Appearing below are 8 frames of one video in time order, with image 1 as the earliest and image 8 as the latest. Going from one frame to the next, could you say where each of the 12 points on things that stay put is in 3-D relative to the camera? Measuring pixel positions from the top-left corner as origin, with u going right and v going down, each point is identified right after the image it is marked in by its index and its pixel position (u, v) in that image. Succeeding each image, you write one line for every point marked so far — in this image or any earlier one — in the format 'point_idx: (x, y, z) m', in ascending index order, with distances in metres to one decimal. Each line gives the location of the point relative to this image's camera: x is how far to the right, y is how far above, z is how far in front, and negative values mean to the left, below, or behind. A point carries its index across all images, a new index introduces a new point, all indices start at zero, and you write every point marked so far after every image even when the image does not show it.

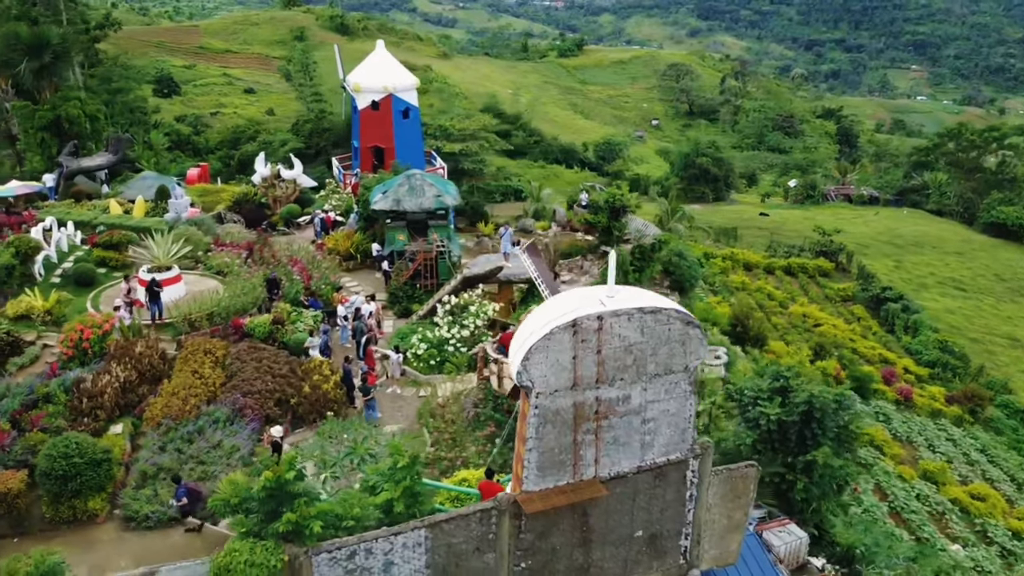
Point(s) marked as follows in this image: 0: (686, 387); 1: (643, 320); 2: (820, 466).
0: (+2.2, -1.3, +10.4) m
1: (+1.6, -0.4, +9.8) m
2: (+5.2, -3.1, +14.2) m
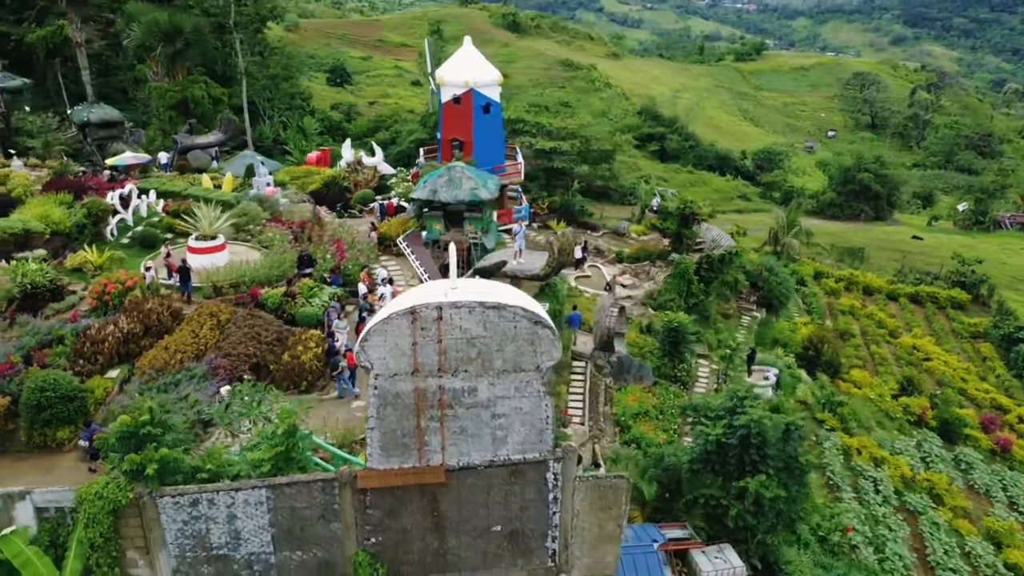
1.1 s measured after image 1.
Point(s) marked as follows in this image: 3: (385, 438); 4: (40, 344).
0: (+0.3, -1.3, +10.4) m
1: (-0.3, -0.3, +9.9) m
2: (+3.9, -3.4, +13.5) m
3: (-1.6, -1.9, +10.4) m
4: (-9.3, -1.1, +16.1) m
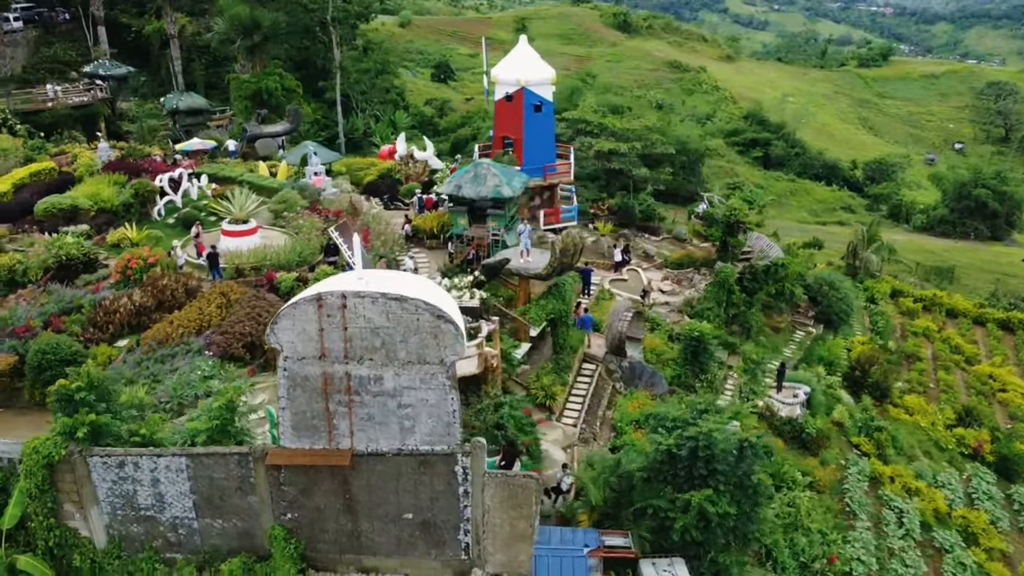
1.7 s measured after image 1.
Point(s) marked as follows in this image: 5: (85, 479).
0: (-0.9, -1.2, +10.6) m
1: (-1.6, -0.2, +10.2) m
2: (+2.9, -3.6, +13.2) m
3: (-2.9, -1.7, +10.8) m
4: (-9.7, -0.5, +17.4) m
5: (-5.8, -2.6, +11.1) m
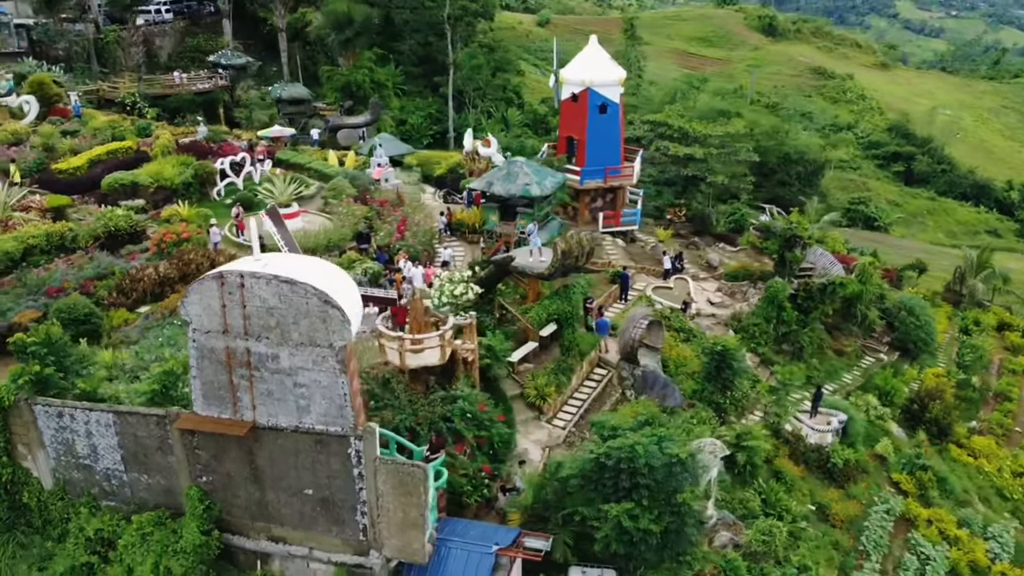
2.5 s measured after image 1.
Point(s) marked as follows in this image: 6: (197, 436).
0: (-2.4, -1.0, +11.0) m
1: (-3.1, 0.0, +10.7) m
2: (+1.6, -3.7, +12.9) m
3: (-4.4, -1.4, +11.5) m
4: (-9.9, +0.3, +19.2) m
5: (-7.3, -2.1, +12.3) m
6: (-4.6, -2.1, +11.8) m
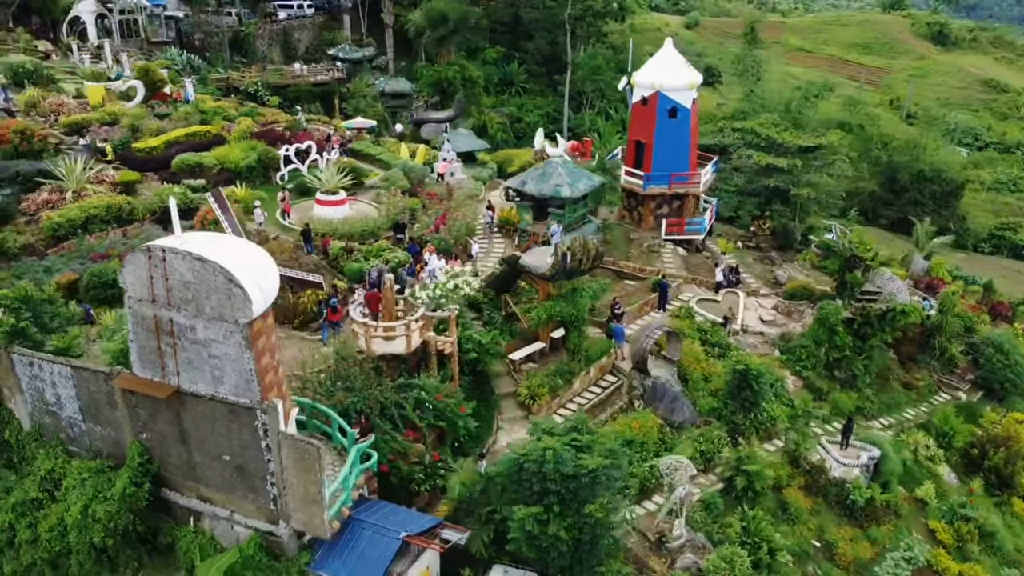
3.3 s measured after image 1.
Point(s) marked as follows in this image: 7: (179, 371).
0: (-3.9, -0.7, +11.7) m
1: (-4.5, +0.3, +11.5) m
2: (+0.1, -3.7, +12.9) m
3: (-5.8, -1.0, +12.5) m
4: (-9.7, +1.1, +21.1) m
5: (-8.5, -1.4, +13.8) m
6: (-6.0, -1.7, +12.8) m
7: (-5.0, -1.3, +12.3) m
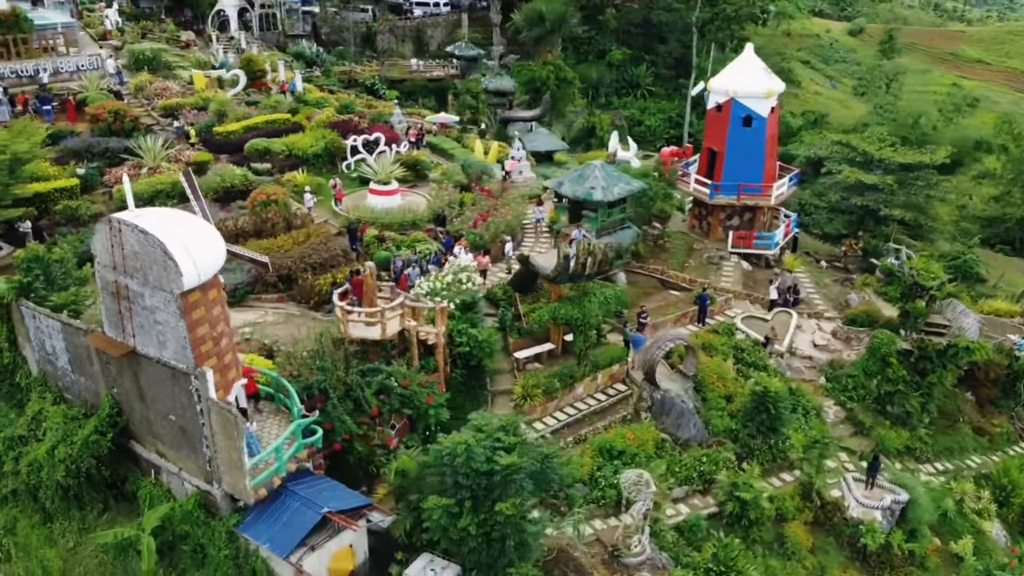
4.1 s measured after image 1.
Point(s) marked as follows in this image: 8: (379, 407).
0: (-5.2, -0.3, +12.6) m
1: (-5.8, +0.8, +12.6) m
2: (-1.3, -3.6, +13.1) m
3: (-6.9, -0.4, +13.8) m
4: (-9.0, +1.9, +22.9) m
5: (-9.4, -0.6, +15.6) m
6: (-7.1, -1.1, +14.1) m
7: (-6.3, -0.8, +13.5) m
8: (-2.7, -2.4, +16.1) m
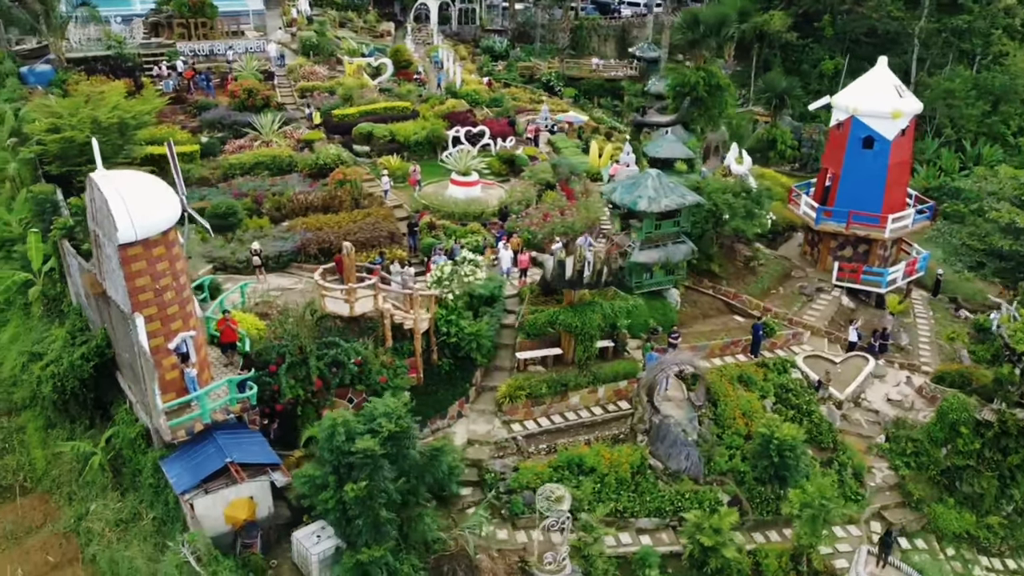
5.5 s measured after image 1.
0: (-7.0, +0.5, +14.4) m
1: (-7.4, +1.7, +14.5) m
2: (-3.6, -3.3, +13.8) m
3: (-8.3, +0.6, +16.1) m
4: (-7.4, +3.0, +25.3) m
5: (-10.2, +0.7, +18.5) m
6: (-8.5, -0.1, +16.4) m
7: (-7.8, +0.2, +15.5) m
8: (-3.8, -1.9, +17.1) m
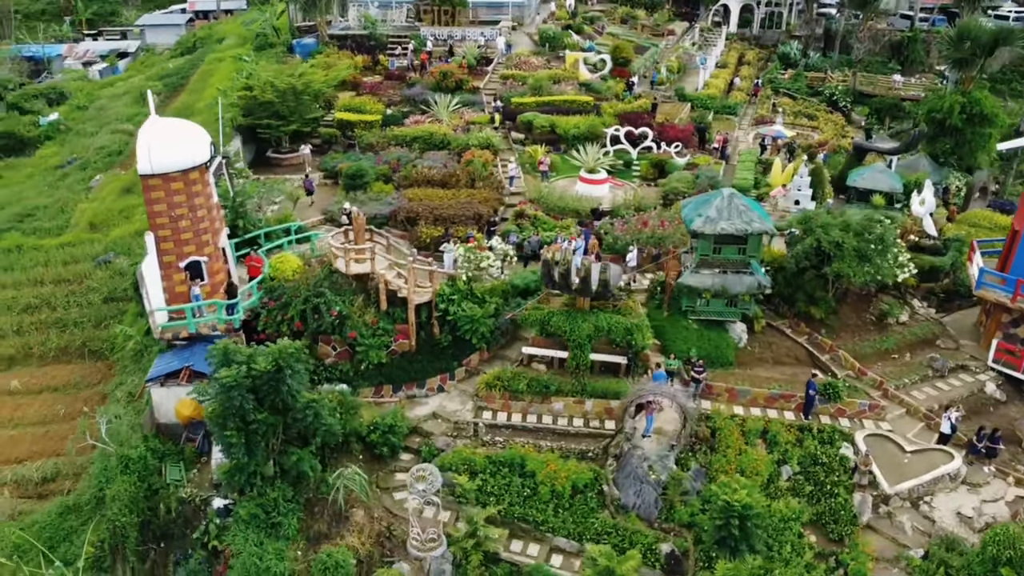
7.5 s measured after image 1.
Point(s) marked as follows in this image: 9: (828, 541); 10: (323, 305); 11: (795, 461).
0: (-8.2, +2.3, +18.1) m
1: (-8.3, +3.5, +18.3) m
2: (-6.1, -2.1, +16.3) m
3: (-8.6, +2.5, +20.1) m
4: (-3.4, +4.3, +28.0) m
5: (-9.2, +2.9, +23.1) m
6: (-8.7, +1.9, +20.6) m
7: (-8.5, +2.1, +19.5) m
8: (-4.7, -0.8, +19.3) m
9: (+6.8, -5.5, +17.6) m
10: (-4.4, -0.5, +19.2) m
11: (+6.5, -4.0, +18.7) m
